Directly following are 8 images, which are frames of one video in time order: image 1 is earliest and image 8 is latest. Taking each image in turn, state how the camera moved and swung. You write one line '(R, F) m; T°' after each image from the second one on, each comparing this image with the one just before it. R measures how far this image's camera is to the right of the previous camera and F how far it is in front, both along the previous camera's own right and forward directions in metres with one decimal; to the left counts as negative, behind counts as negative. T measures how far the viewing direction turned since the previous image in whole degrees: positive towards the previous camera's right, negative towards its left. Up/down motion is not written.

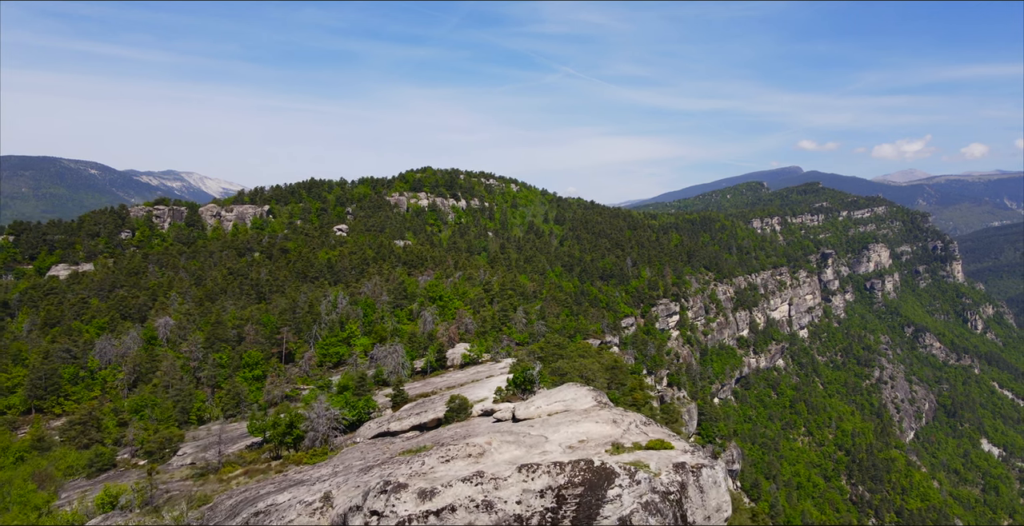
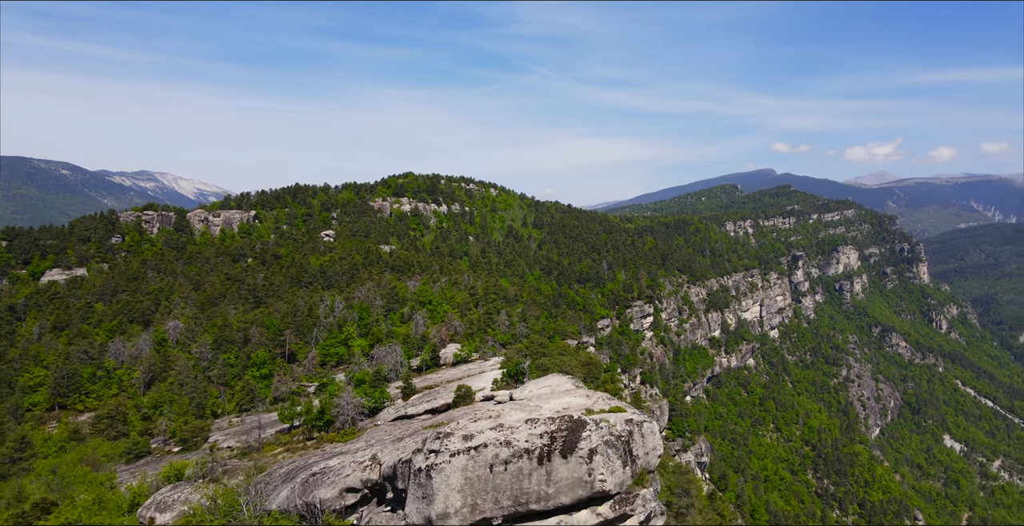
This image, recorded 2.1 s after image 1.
(-0.6, -4.9) m; +2°
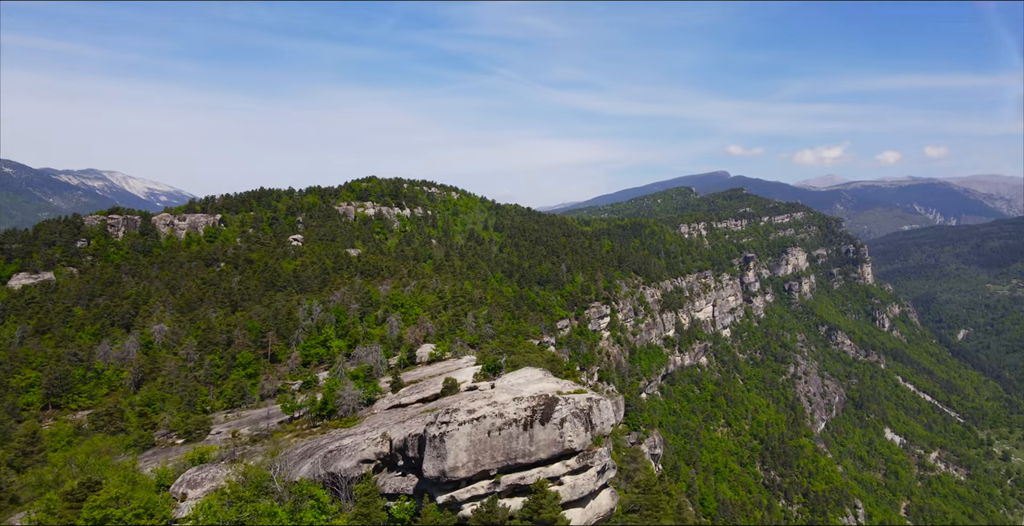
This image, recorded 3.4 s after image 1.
(-0.8, -4.7) m; +3°
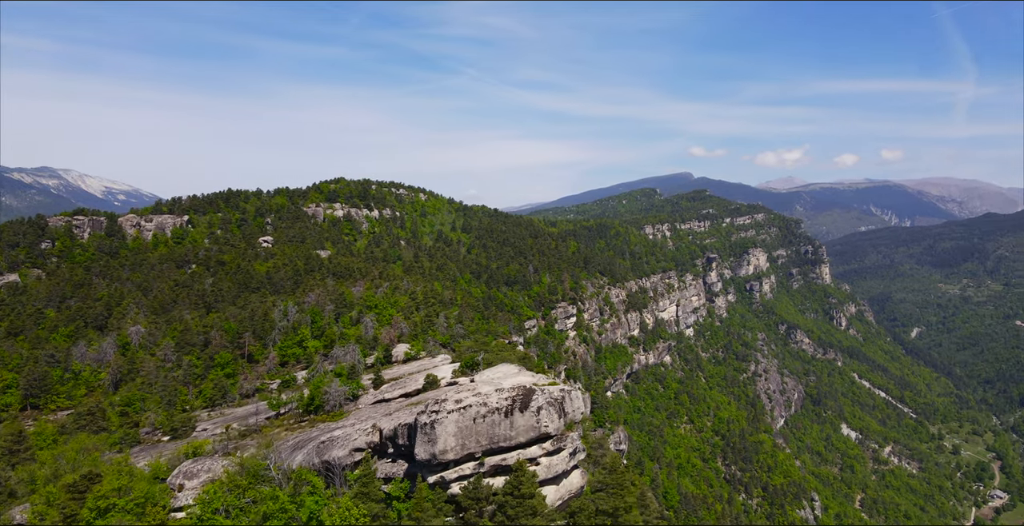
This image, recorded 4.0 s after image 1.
(-0.5, -2.4) m; +3°
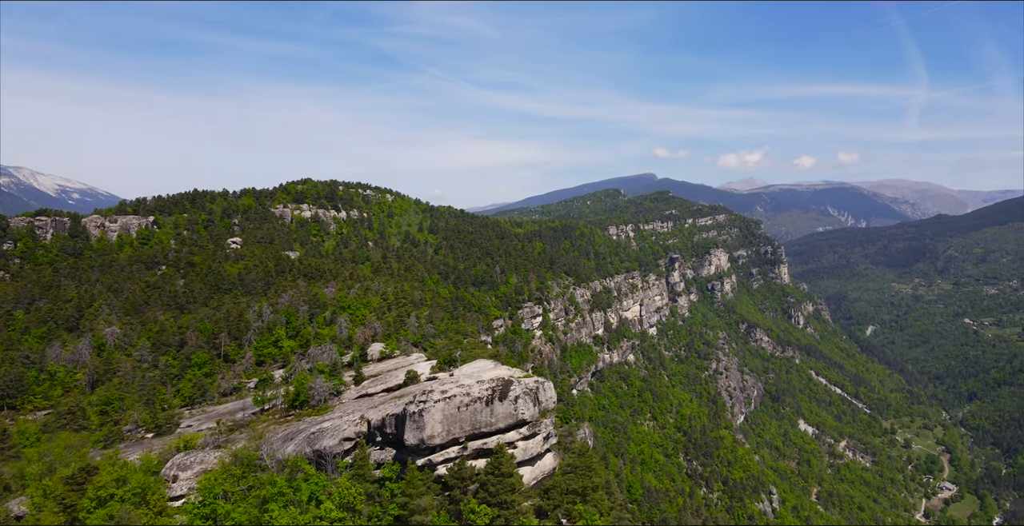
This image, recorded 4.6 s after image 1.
(-0.5, -2.4) m; +3°
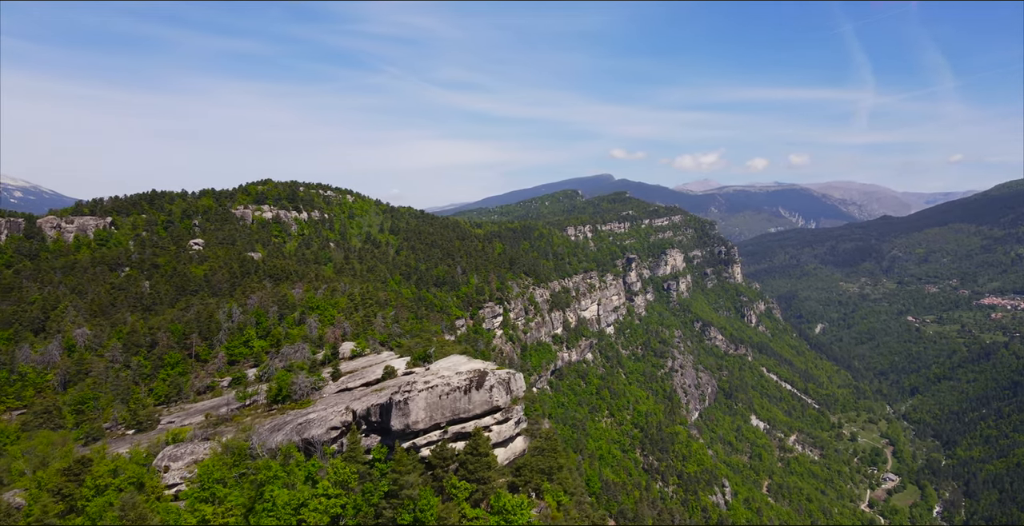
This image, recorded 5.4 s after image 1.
(-0.6, -2.9) m; +3°
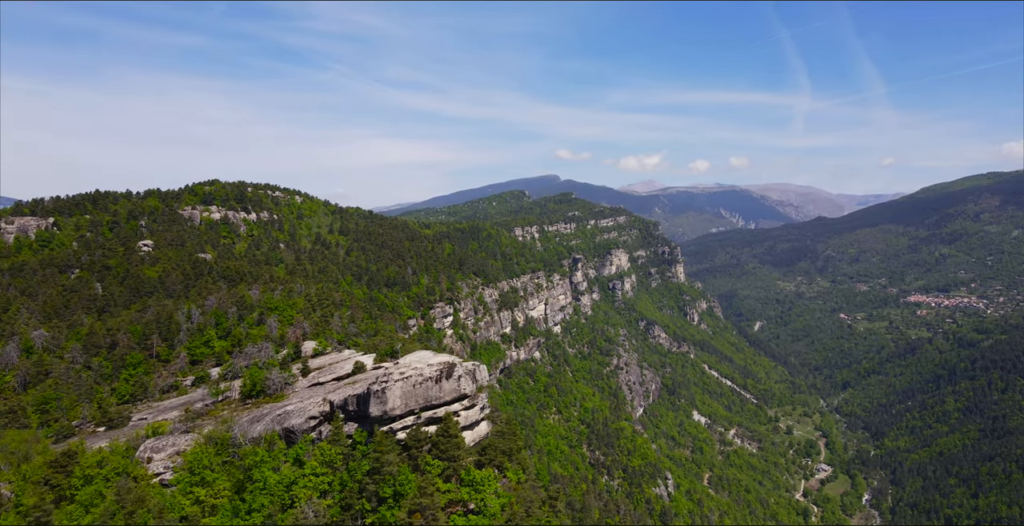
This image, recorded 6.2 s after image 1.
(-0.8, -3.4) m; +4°
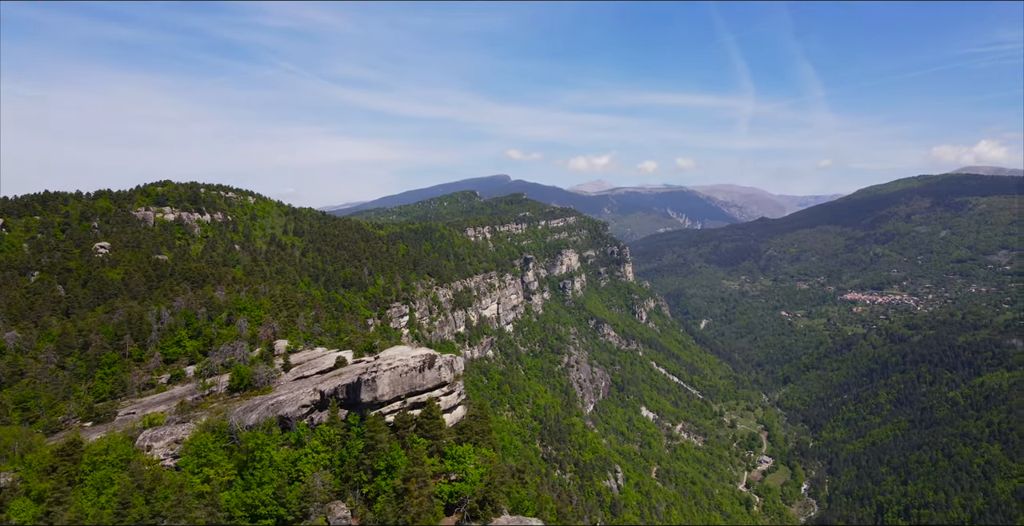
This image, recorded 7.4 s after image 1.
(-1.1, -4.3) m; +4°
